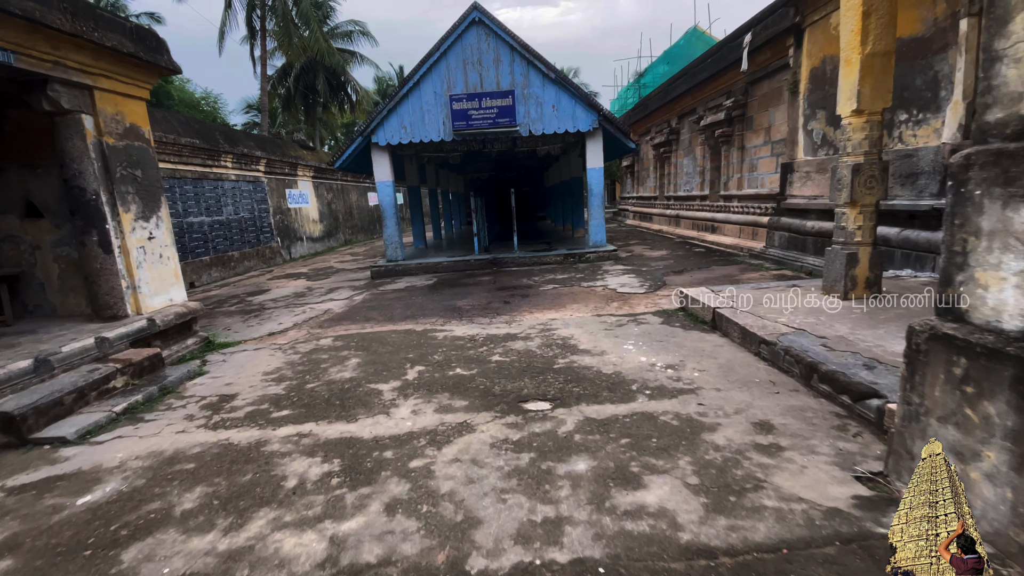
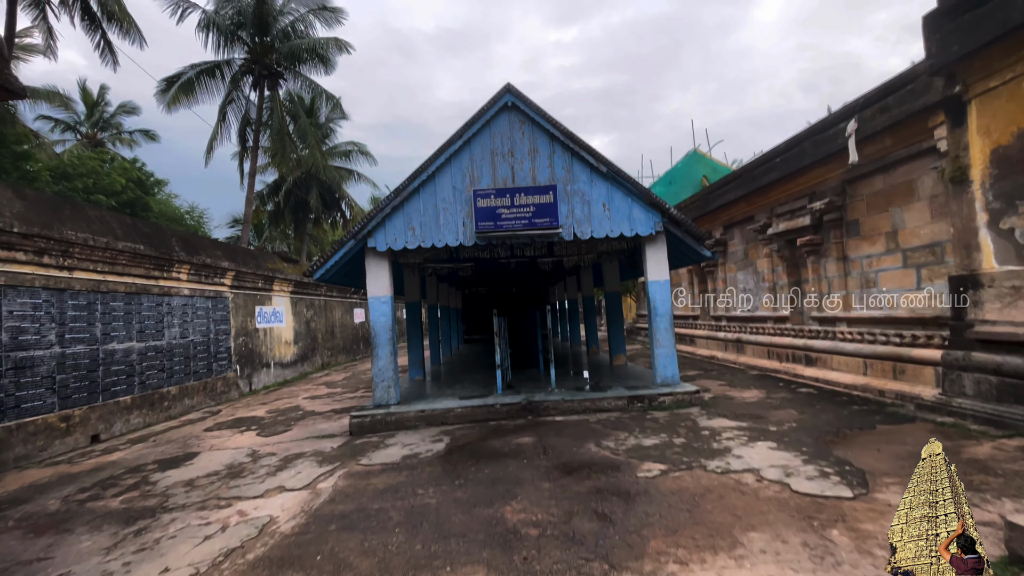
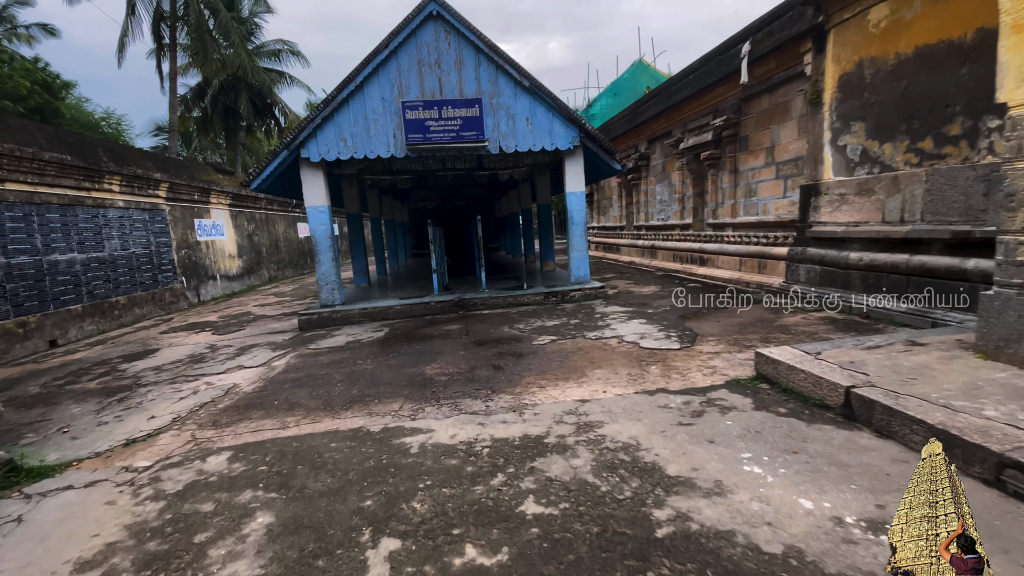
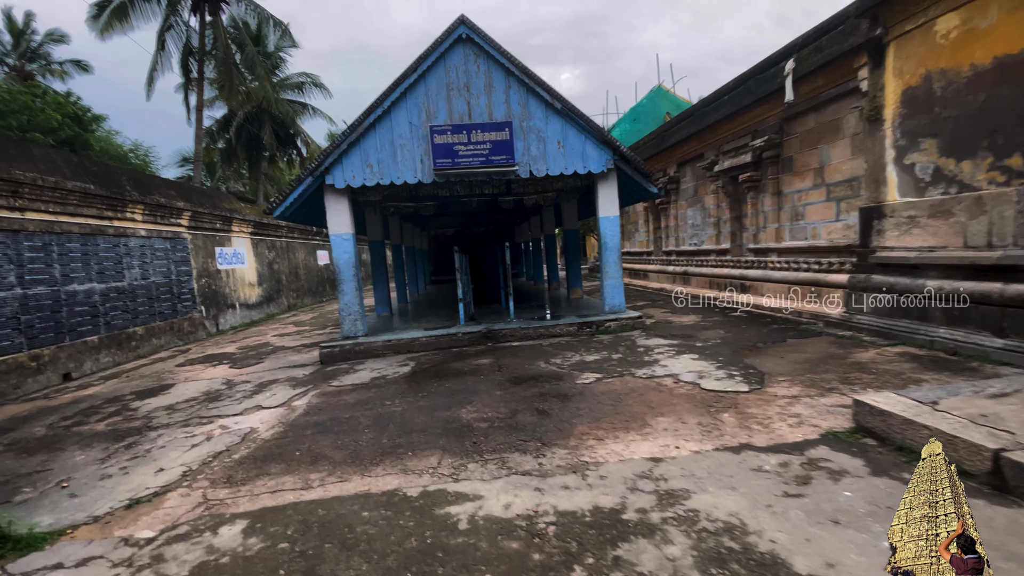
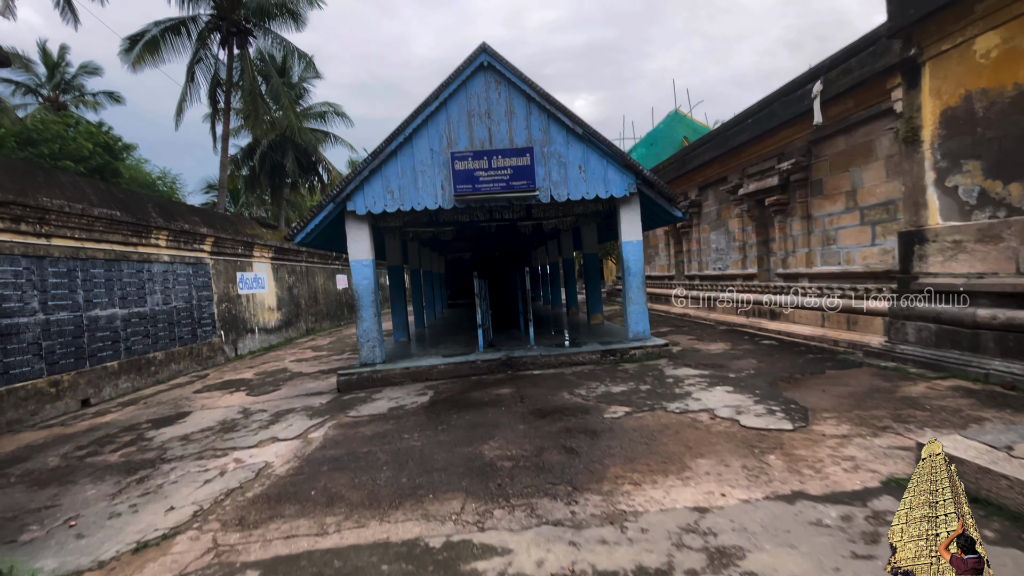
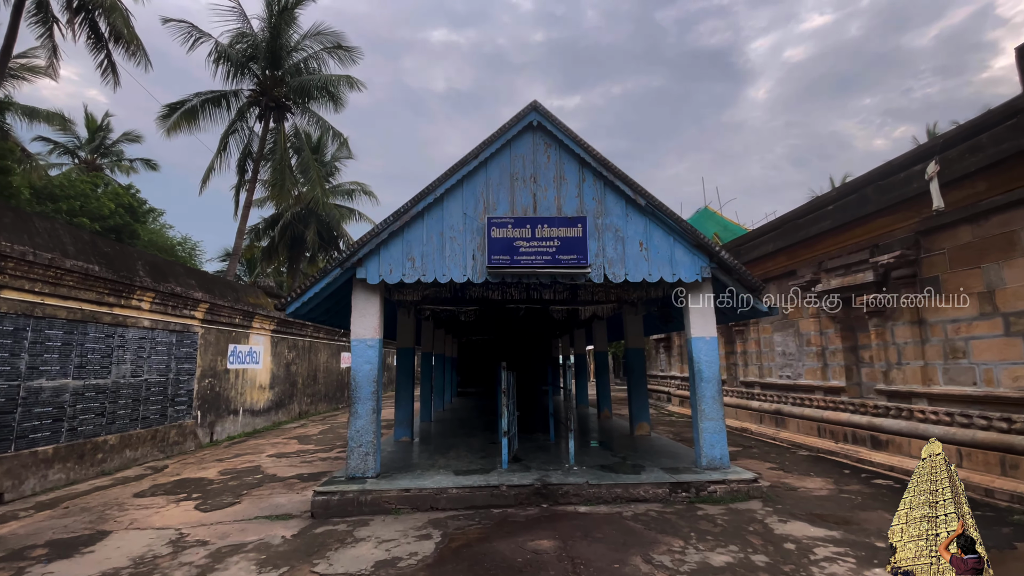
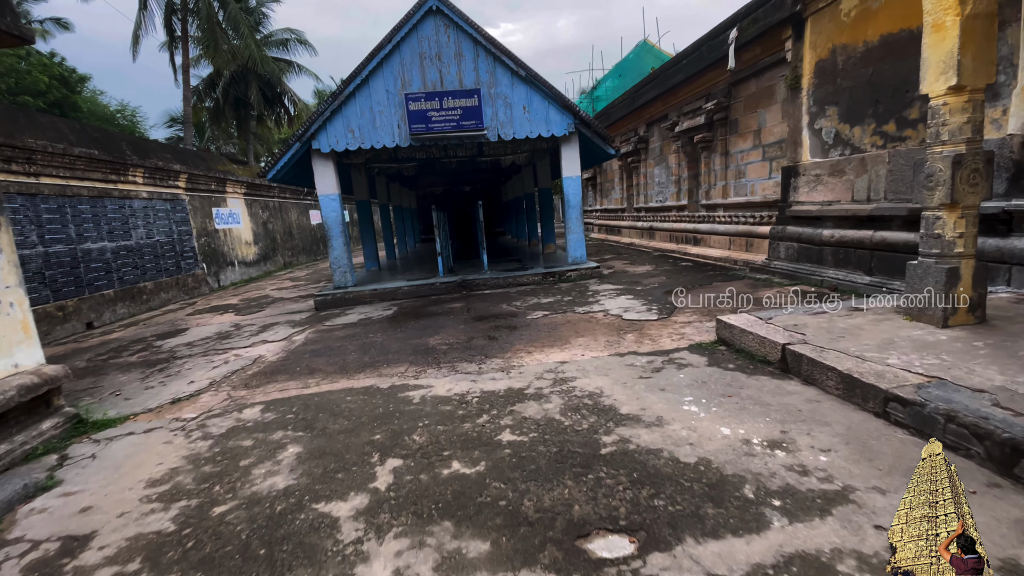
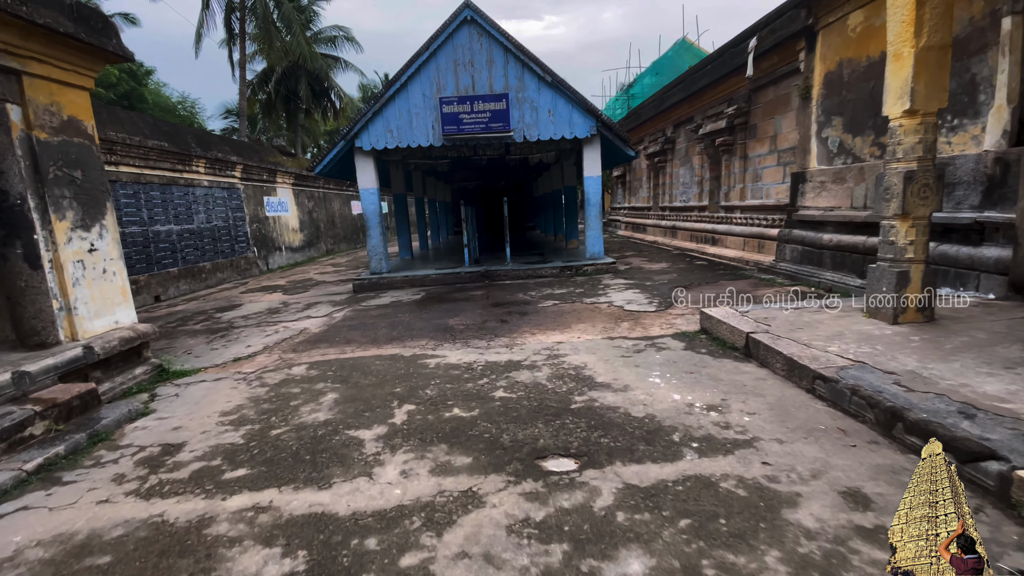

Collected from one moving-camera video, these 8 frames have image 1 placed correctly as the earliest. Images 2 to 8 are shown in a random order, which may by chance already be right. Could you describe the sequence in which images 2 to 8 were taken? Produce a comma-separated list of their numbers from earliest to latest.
8, 7, 3, 4, 5, 2, 6
